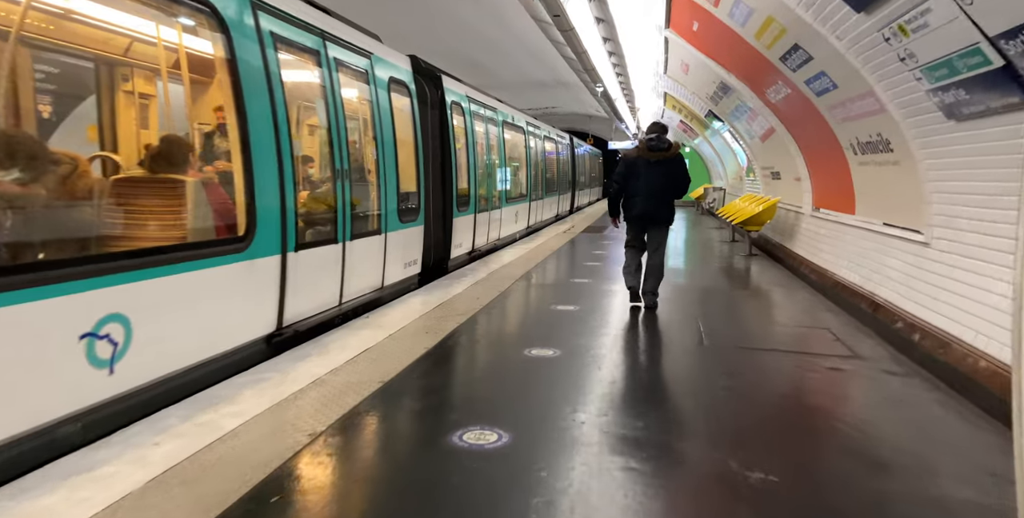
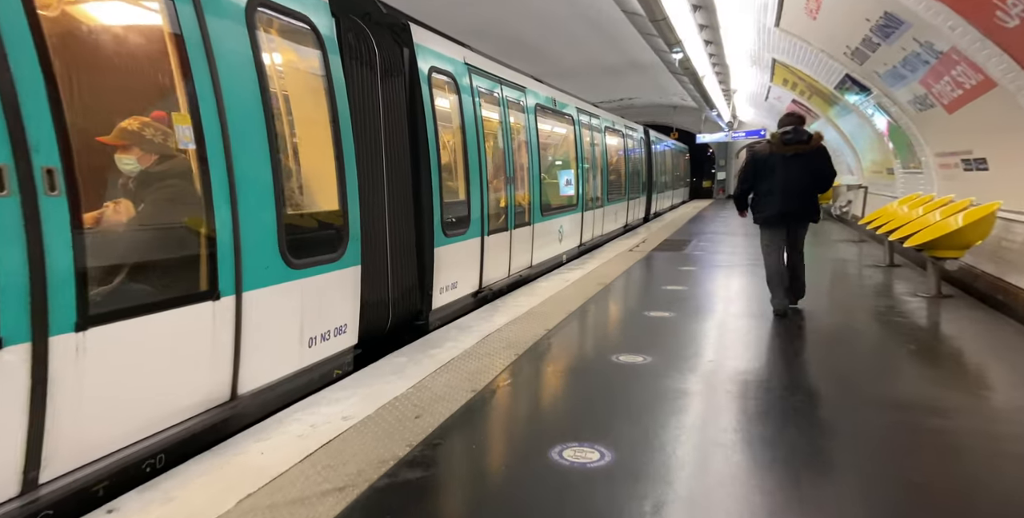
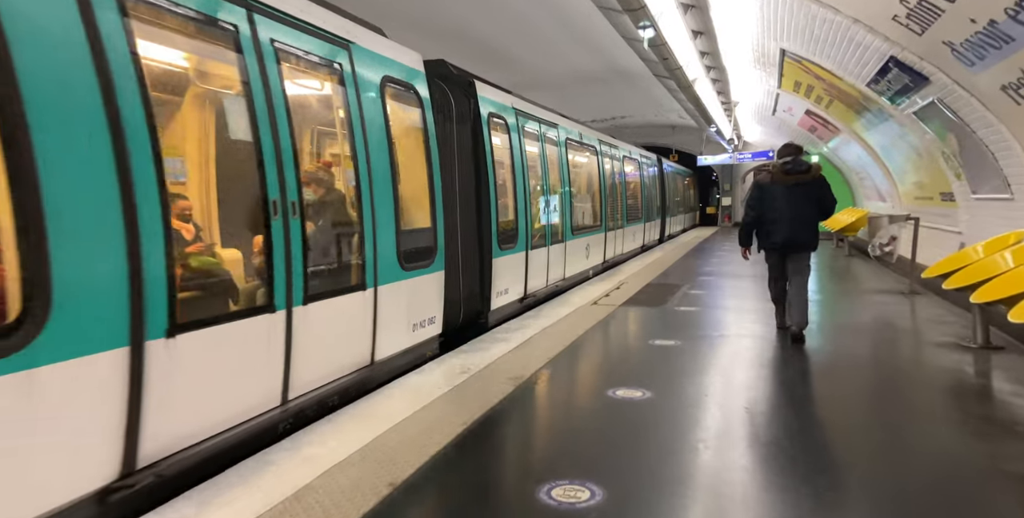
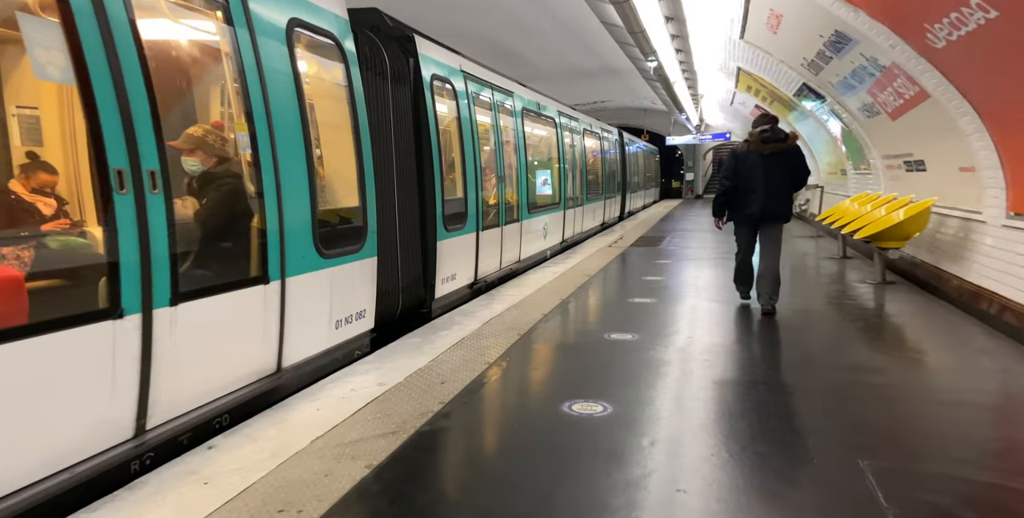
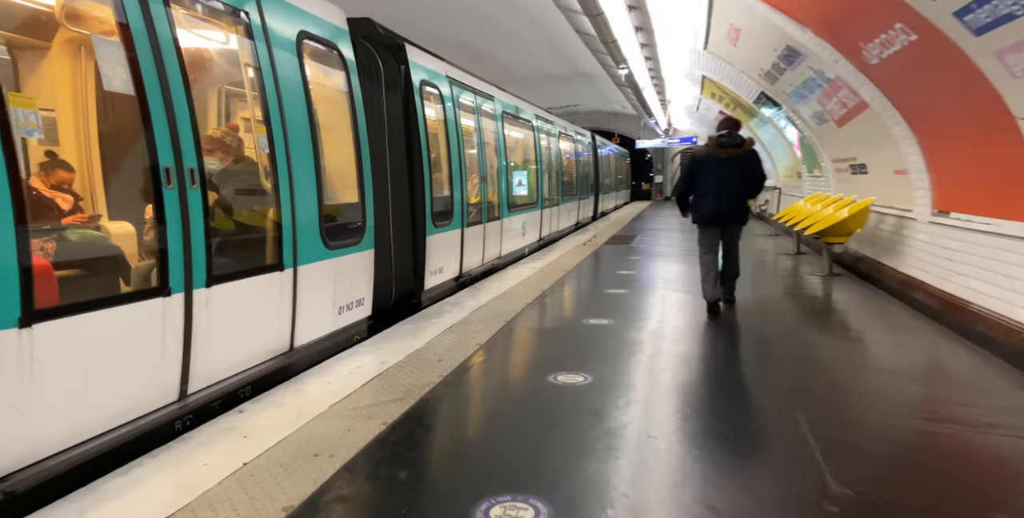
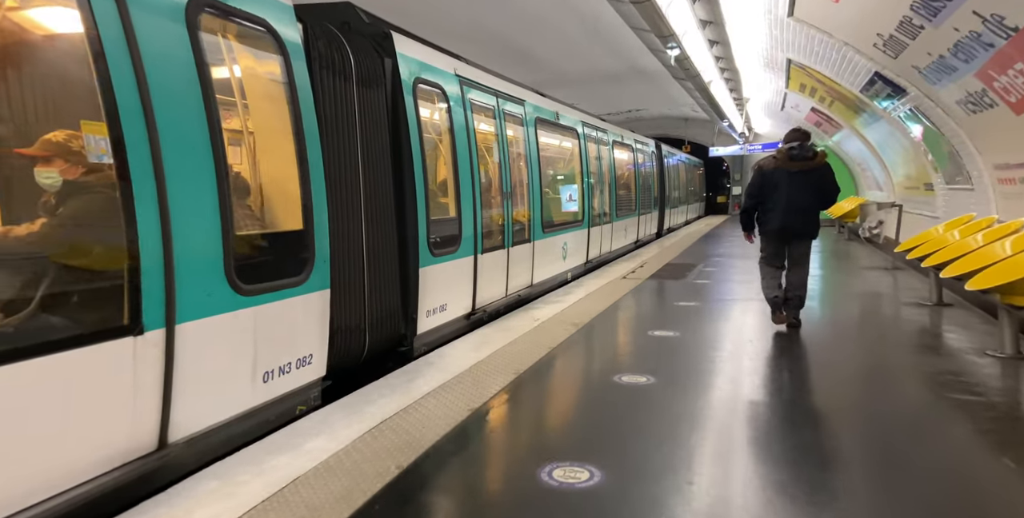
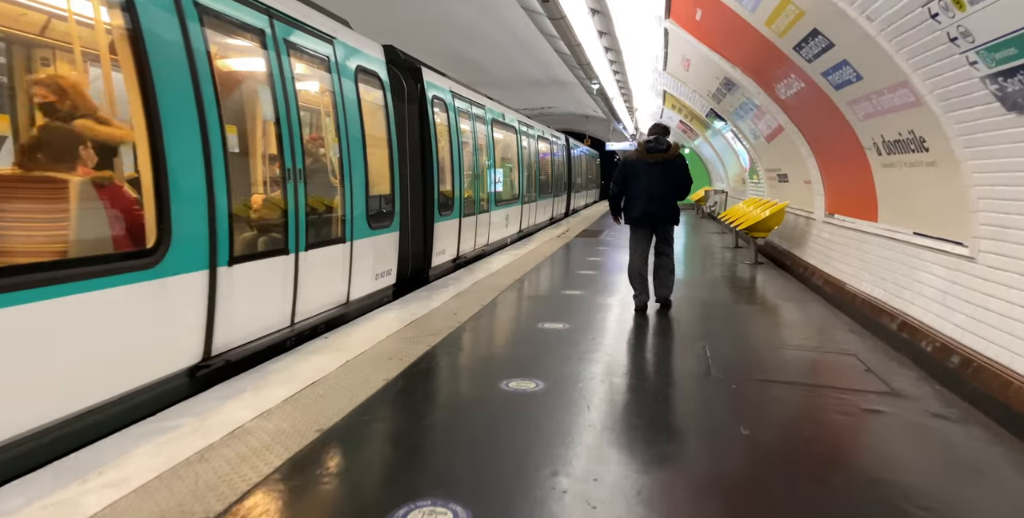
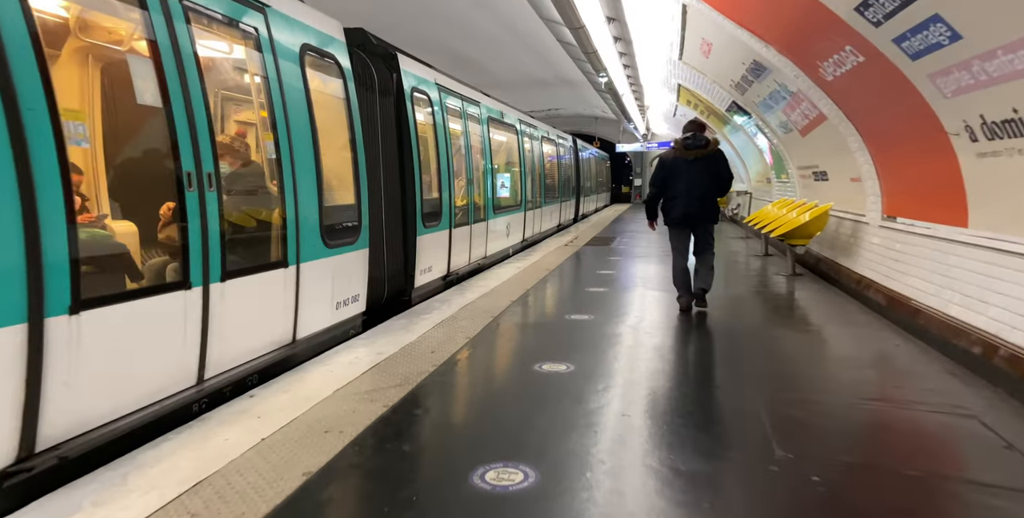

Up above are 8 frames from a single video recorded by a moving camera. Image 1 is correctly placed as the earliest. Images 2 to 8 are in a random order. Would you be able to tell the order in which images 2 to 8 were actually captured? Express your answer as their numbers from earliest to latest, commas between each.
7, 8, 5, 4, 2, 6, 3
